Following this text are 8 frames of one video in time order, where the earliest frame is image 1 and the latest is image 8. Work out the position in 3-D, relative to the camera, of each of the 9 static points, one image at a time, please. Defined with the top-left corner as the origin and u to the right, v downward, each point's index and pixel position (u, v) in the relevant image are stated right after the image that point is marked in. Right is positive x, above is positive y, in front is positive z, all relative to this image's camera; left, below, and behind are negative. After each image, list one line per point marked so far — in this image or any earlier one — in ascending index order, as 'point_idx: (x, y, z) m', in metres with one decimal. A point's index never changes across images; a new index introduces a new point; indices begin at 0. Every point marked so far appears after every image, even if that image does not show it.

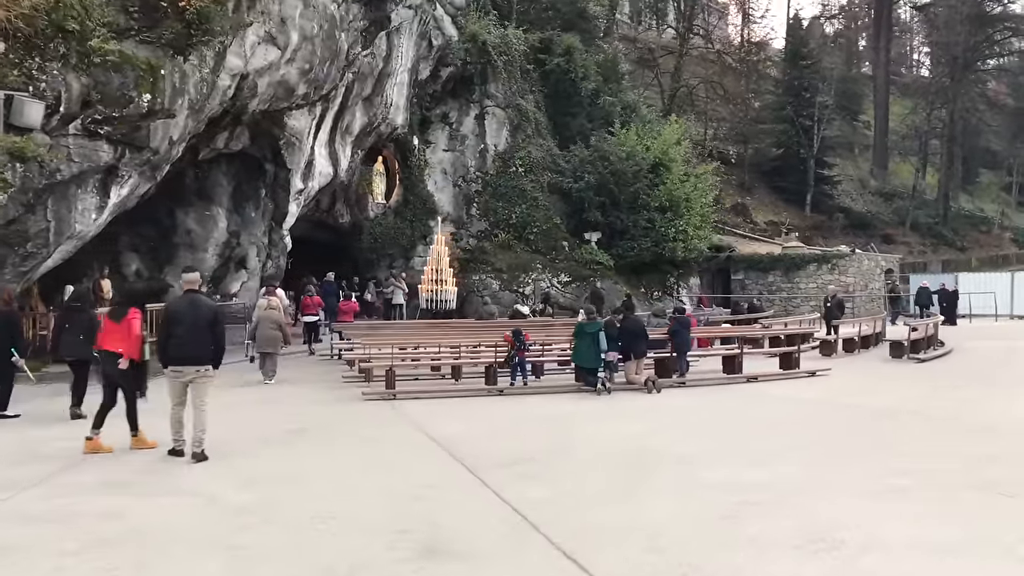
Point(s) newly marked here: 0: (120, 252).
0: (-7.6, +0.7, +16.7) m
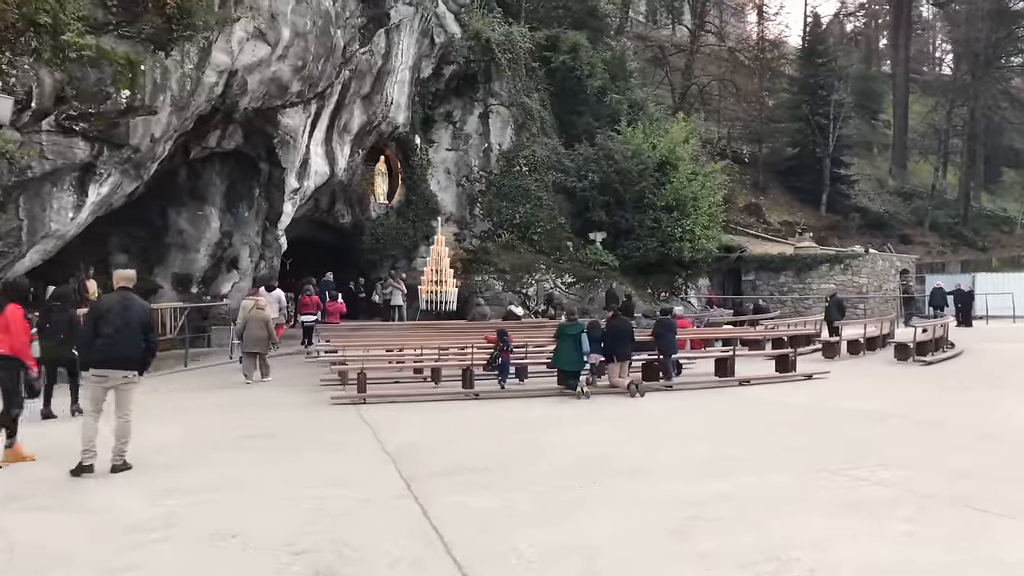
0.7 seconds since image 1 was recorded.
0: (-7.7, +0.7, +16.5) m
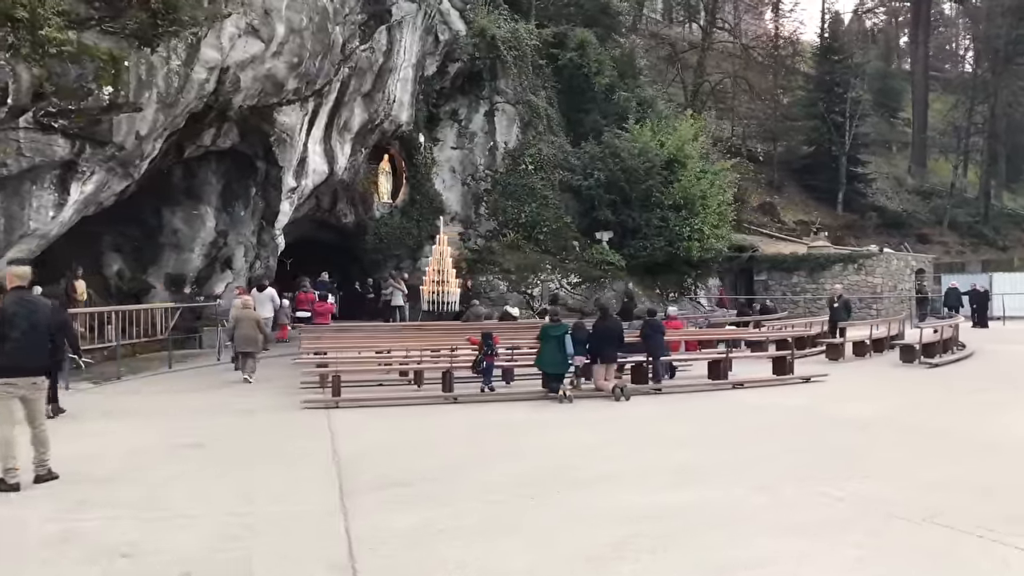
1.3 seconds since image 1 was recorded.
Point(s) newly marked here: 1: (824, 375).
0: (-7.7, +0.7, +16.3) m
1: (+3.9, -1.1, +10.9) m
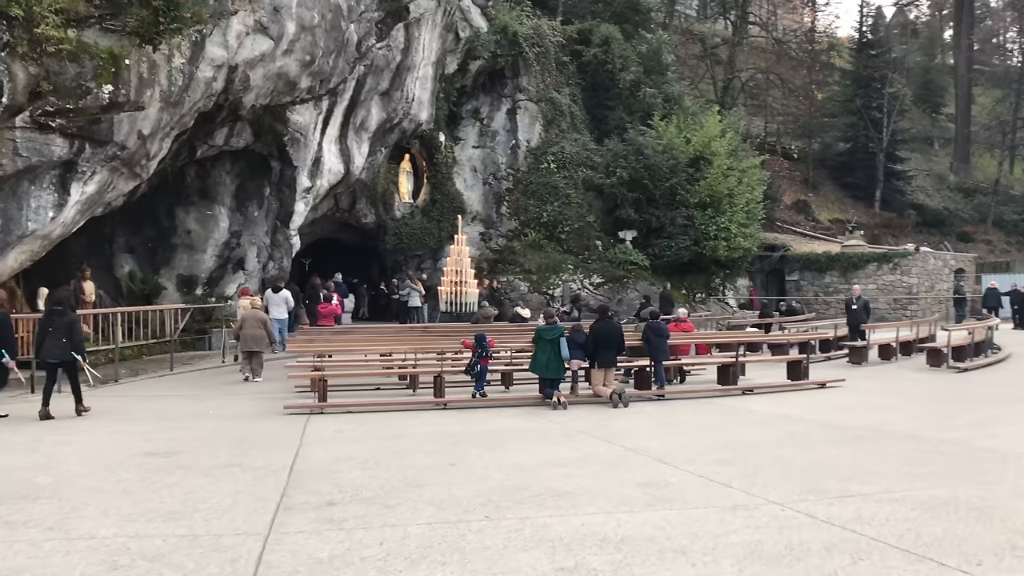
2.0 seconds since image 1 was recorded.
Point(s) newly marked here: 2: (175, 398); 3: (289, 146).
0: (-7.4, +0.7, +16.2) m
1: (+3.9, -1.1, +10.4) m
2: (-3.8, -1.2, +9.9) m
3: (-4.5, +2.9, +17.6) m
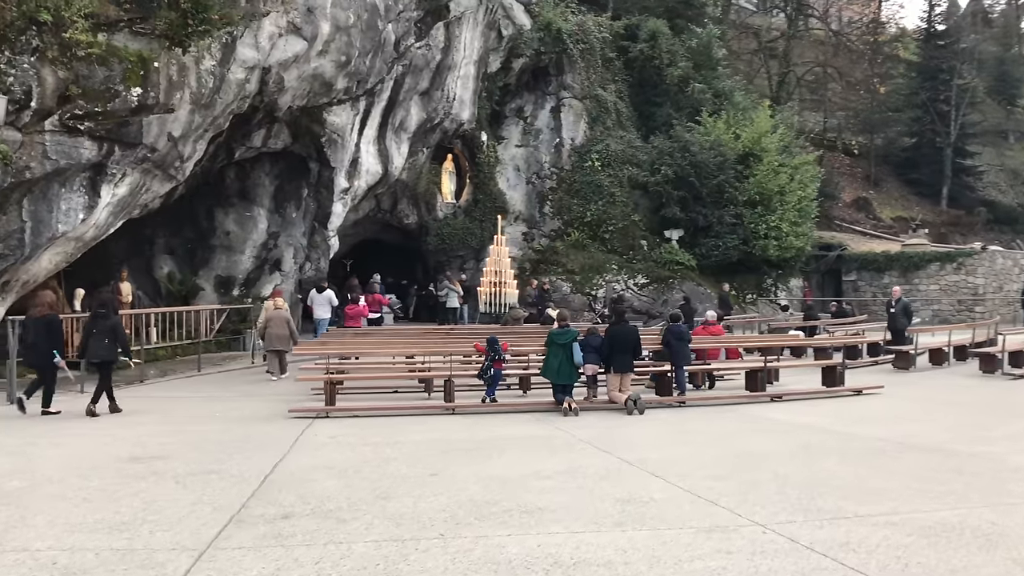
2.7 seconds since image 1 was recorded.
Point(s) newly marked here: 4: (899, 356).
0: (-6.8, +0.6, +16.5) m
1: (+4.2, -1.1, +9.8) m
2: (-3.6, -1.3, +9.9) m
3: (-3.8, +2.9, +17.6) m
4: (+5.5, -1.0, +12.3) m
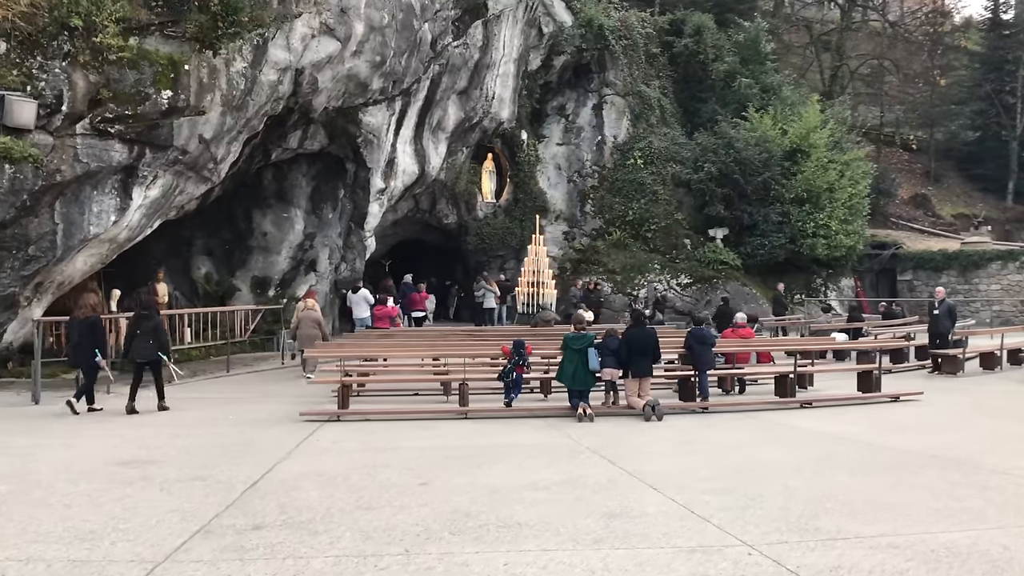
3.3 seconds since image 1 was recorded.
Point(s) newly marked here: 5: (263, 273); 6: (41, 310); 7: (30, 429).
0: (-6.1, +0.6, +16.7) m
1: (+4.4, -1.1, +9.4) m
2: (-3.4, -1.3, +9.9) m
3: (-3.0, +2.8, +17.6) m
4: (+5.8, -1.0, +11.7) m
5: (-4.9, +0.3, +17.3) m
6: (-6.3, -0.3, +11.7) m
7: (-4.1, -1.2, +7.4) m
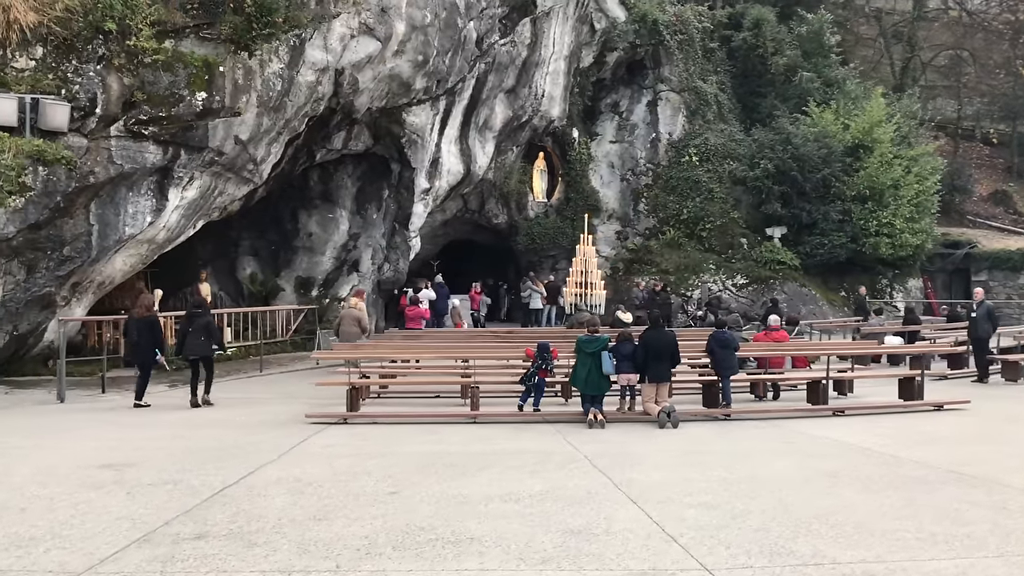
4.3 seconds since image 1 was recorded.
0: (-5.3, +0.6, +16.9) m
1: (+4.6, -1.1, +8.7) m
2: (-3.1, -1.3, +9.9) m
3: (-2.1, +2.8, +17.6) m
4: (+6.2, -1.0, +10.9) m
5: (-4.0, +0.3, +17.4) m
6: (-5.9, -0.3, +11.9) m
7: (-4.1, -1.2, +7.4) m
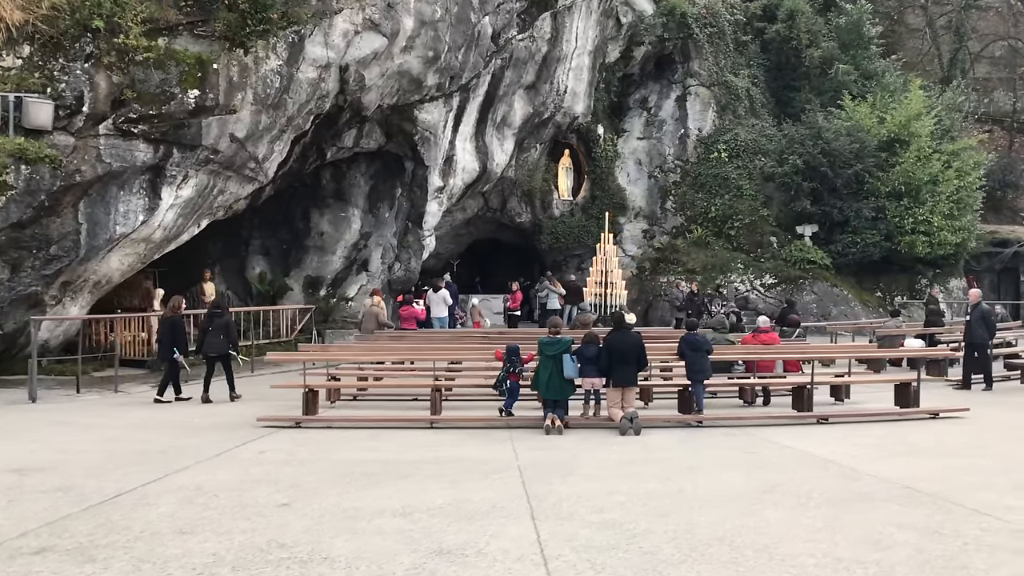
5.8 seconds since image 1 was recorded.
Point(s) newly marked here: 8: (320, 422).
0: (-5.1, +0.6, +16.8) m
1: (+4.3, -1.1, +8.1) m
2: (-3.3, -1.3, +9.7) m
3: (-1.9, +2.8, +17.3) m
4: (+6.0, -1.0, +10.2) m
5: (-3.8, +0.3, +17.3) m
6: (-6.0, -0.3, +11.9) m
7: (-4.4, -1.2, +7.3) m
8: (-1.7, -1.2, +7.5) m
